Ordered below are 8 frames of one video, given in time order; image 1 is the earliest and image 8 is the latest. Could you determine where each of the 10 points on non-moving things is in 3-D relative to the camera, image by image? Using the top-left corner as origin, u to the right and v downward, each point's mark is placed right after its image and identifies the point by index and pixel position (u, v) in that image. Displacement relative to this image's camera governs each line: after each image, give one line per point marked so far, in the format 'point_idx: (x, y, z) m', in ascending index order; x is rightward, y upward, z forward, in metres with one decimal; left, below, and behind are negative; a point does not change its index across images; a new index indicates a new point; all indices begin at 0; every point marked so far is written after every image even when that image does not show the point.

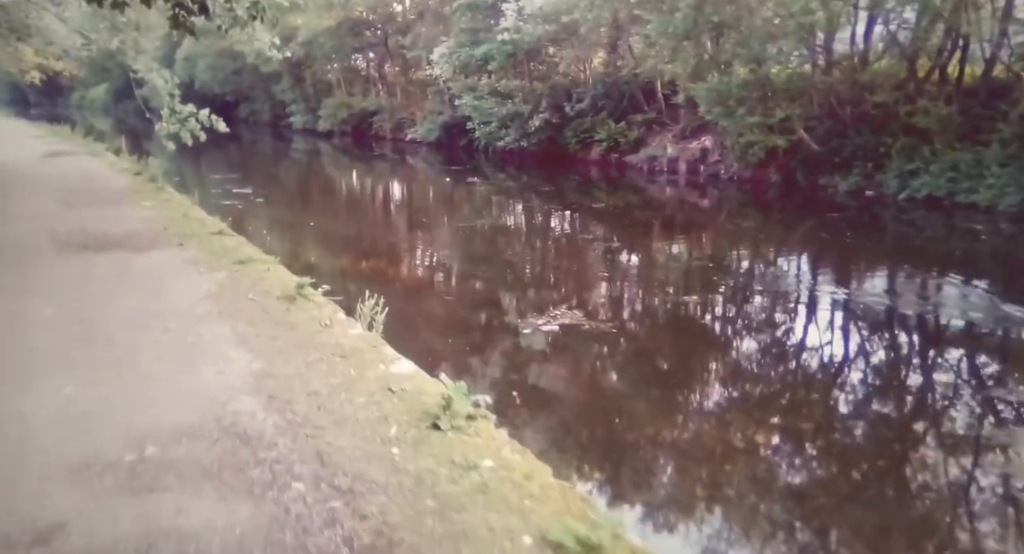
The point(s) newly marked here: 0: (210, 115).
0: (-3.1, +1.6, +7.6) m
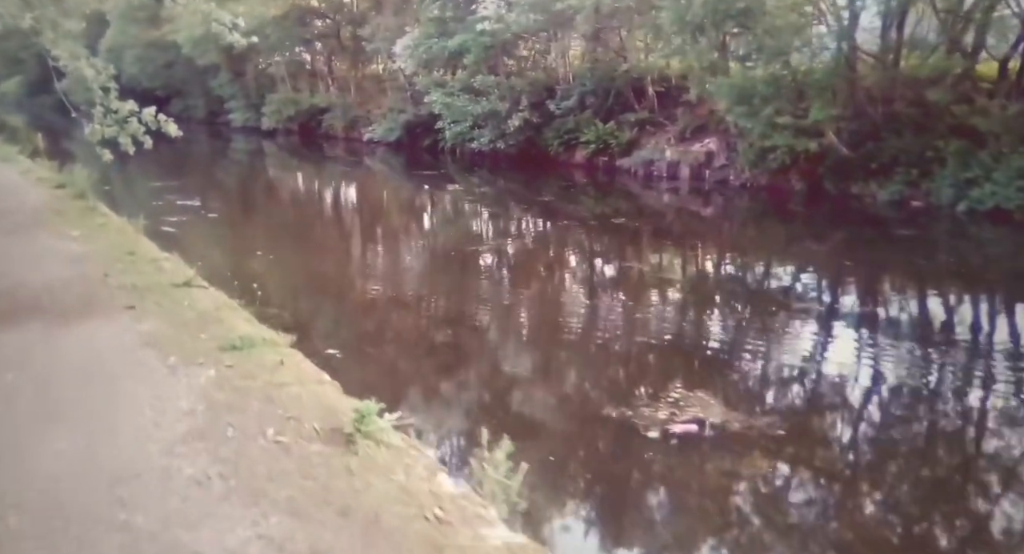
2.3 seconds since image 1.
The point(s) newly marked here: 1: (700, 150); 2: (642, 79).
0: (-2.8, +1.3, +5.9) m
1: (+3.2, +2.1, +12.6) m
2: (+2.5, +3.8, +14.3) m
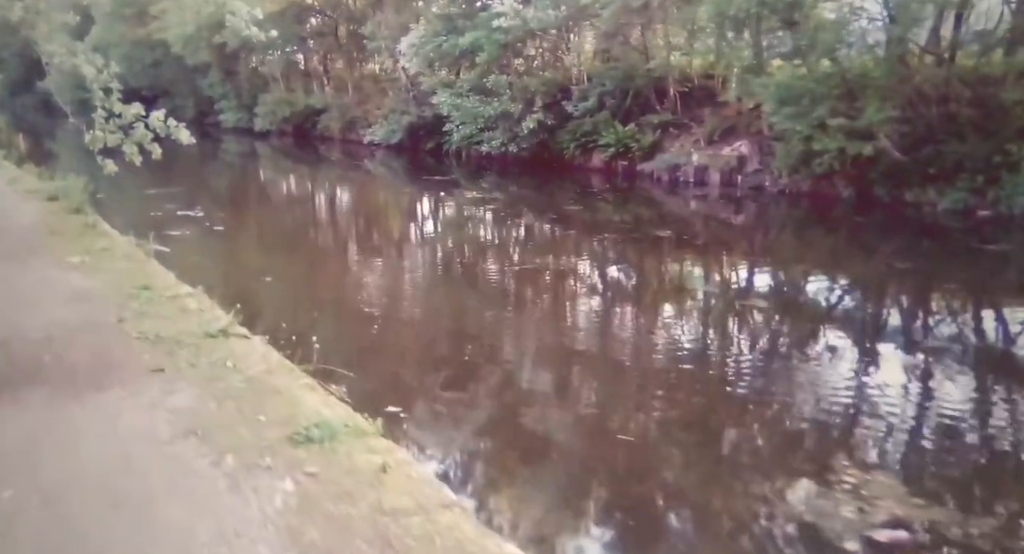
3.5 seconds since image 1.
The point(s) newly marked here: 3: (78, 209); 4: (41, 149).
0: (-2.4, +1.1, +5.2) m
1: (+3.5, +2.0, +12.0) m
2: (+2.8, +3.6, +13.6) m
3: (-3.8, +0.6, +6.6) m
4: (-10.8, +3.0, +17.1) m
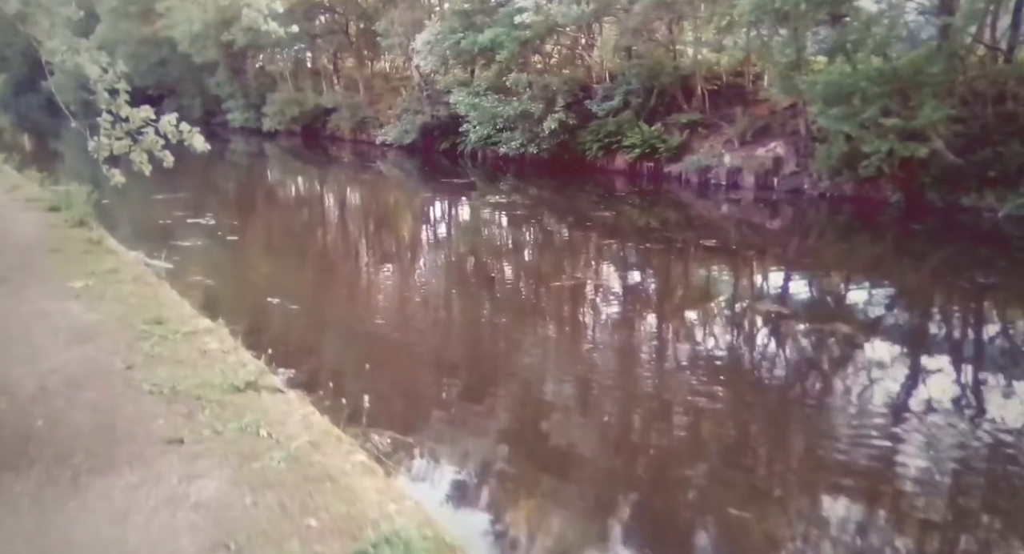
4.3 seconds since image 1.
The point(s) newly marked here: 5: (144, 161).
0: (-2.1, +0.9, +4.7) m
1: (+3.9, +1.9, +11.4) m
2: (+3.1, +3.5, +13.1) m
3: (-3.5, +0.4, +6.1) m
4: (-10.4, +2.8, +16.7) m
5: (-2.2, +0.7, +4.5) m
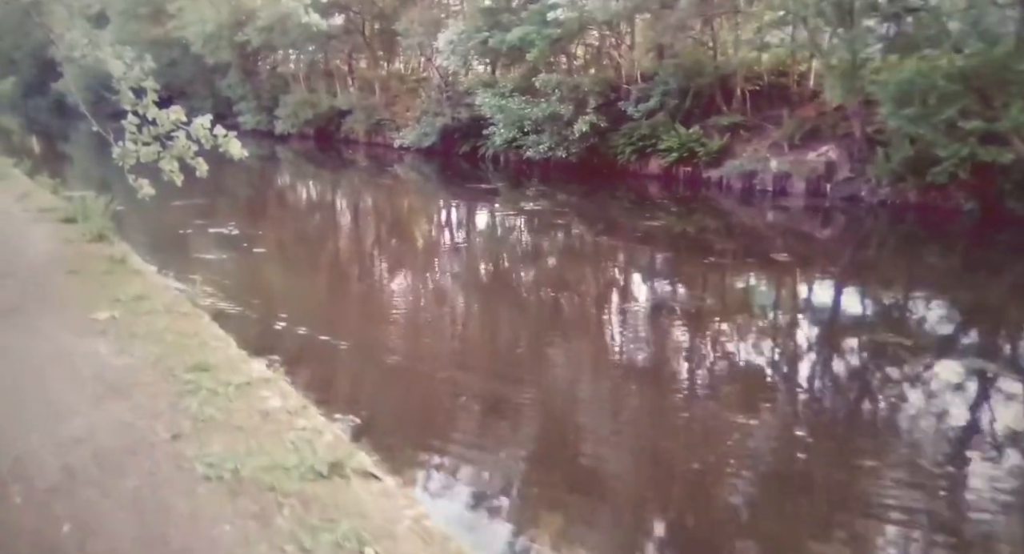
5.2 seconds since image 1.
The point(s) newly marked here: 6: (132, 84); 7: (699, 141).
0: (-1.6, +0.8, +4.1) m
1: (+4.4, +1.7, +10.8) m
2: (+3.6, +3.3, +12.5) m
3: (-3.0, +0.3, +5.5) m
4: (-9.9, +2.7, +16.1) m
5: (-1.8, +0.6, +4.0) m
6: (-2.0, +1.0, +4.0) m
7: (+3.0, +2.2, +12.2) m
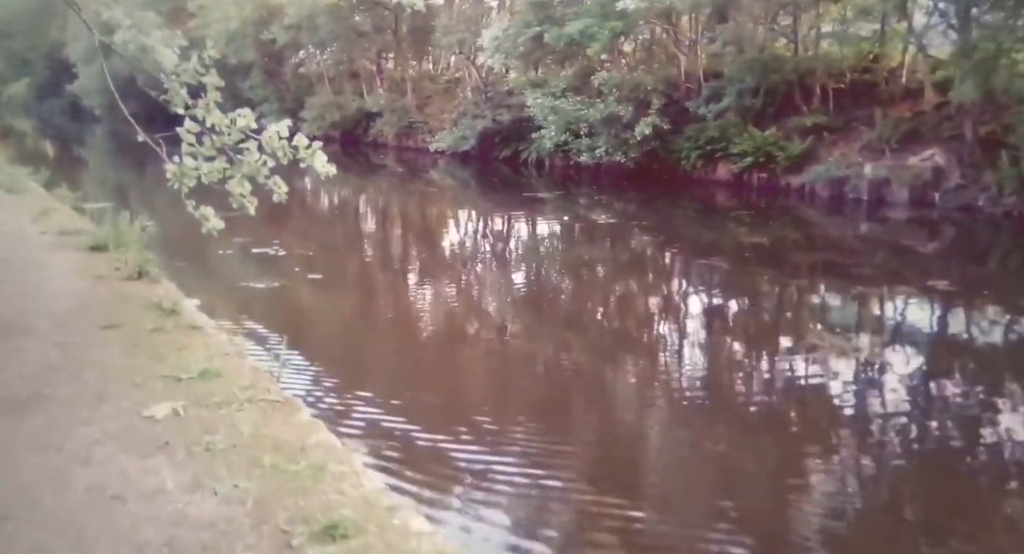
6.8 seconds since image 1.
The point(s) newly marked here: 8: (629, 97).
0: (-0.9, +0.6, +3.0) m
1: (+5.2, +1.4, +9.7) m
2: (+4.5, +3.1, +11.4) m
3: (-2.3, +0.1, +4.5) m
4: (-8.9, +2.4, +15.2) m
5: (-1.0, +0.3, +2.9) m
6: (-1.3, +0.8, +3.0) m
7: (+3.9, +2.0, +11.1) m
8: (+1.9, +3.0, +12.4) m
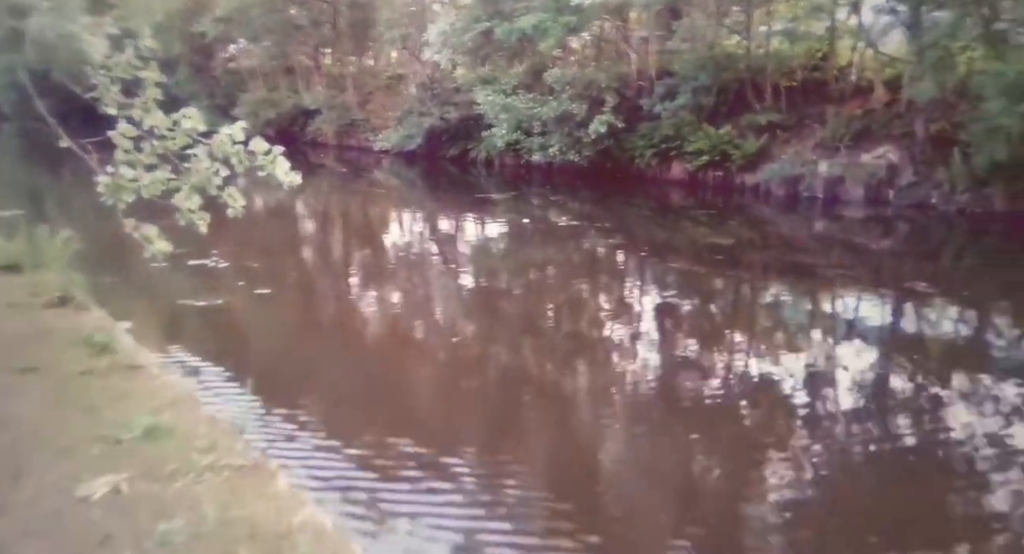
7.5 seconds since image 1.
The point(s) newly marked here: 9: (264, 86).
0: (-0.9, +0.5, +2.6) m
1: (+4.6, +1.5, +9.7) m
2: (+3.8, +3.1, +11.3) m
3: (-2.4, -0.1, +3.9) m
4: (-9.9, +2.2, +14.1) m
5: (-1.0, +0.2, +2.5) m
6: (-1.3, +0.7, +2.5) m
7: (+3.2, +2.0, +11.0) m
8: (+1.1, +3.0, +12.1) m
9: (-6.5, +5.1, +19.9) m
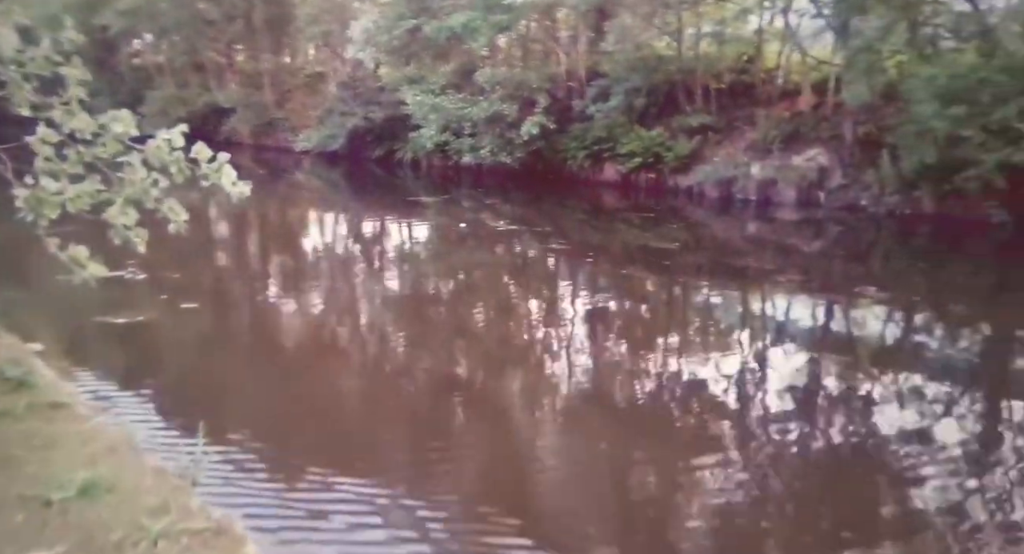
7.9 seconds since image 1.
0: (-0.9, +0.4, +2.3) m
1: (+3.8, +1.5, +9.9) m
2: (+2.7, +3.1, +11.4) m
3: (-2.6, -0.2, +3.4) m
4: (-11.2, +2.0, +12.8) m
5: (-1.1, +0.1, +2.1) m
6: (-1.3, +0.6, +2.1) m
7: (+2.2, +2.0, +11.1) m
8: (0.0, +2.9, +12.0) m
9: (-8.5, +4.9, +18.9) m
